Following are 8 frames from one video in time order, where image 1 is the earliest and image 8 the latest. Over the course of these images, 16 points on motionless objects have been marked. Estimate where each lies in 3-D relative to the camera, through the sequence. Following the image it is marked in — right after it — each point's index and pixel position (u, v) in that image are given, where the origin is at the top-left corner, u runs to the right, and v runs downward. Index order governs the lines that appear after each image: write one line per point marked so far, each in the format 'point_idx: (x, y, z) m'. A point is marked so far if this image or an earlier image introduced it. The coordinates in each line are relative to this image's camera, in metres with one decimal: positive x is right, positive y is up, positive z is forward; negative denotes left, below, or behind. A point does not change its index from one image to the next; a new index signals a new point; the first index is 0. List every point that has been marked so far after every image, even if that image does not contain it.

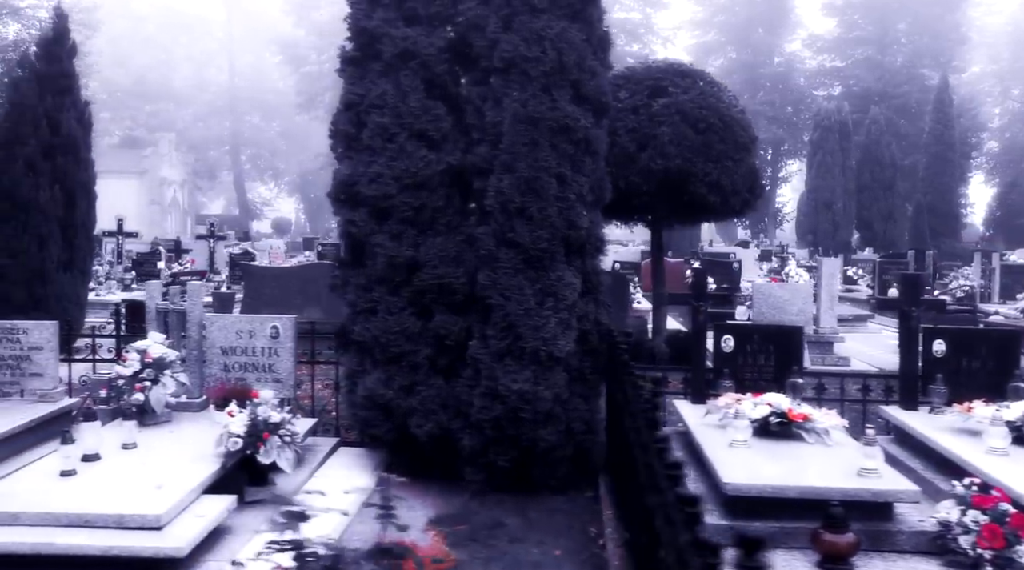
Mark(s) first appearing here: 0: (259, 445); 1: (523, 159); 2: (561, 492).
0: (-1.6, -1.0, +5.9) m
1: (+0.1, +0.9, +6.7) m
2: (+0.4, -1.5, +6.7) m
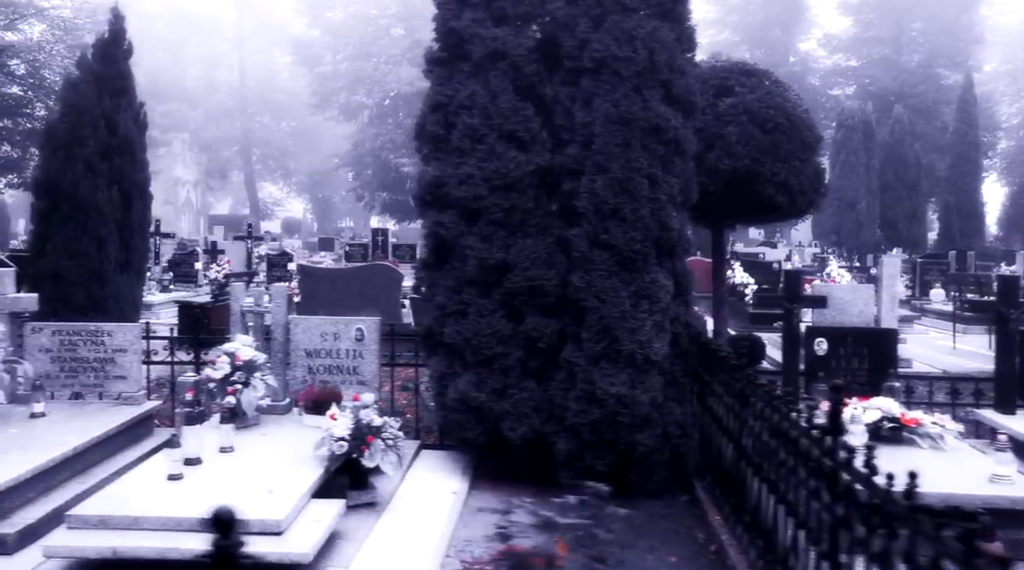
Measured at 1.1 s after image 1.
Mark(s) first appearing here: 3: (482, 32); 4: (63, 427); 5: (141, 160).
0: (-0.9, -1.0, +5.8) m
1: (+0.7, +0.9, +6.6) m
2: (+1.1, -1.5, +6.6) m
3: (-0.2, +1.9, +6.9) m
4: (-3.2, -1.0, +6.5) m
5: (-4.7, +1.6, +11.7) m
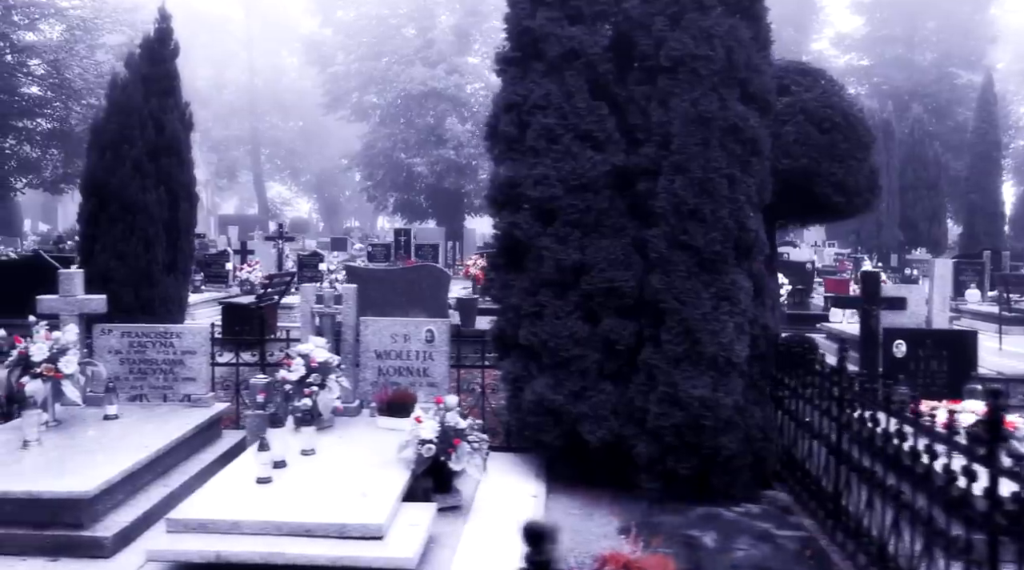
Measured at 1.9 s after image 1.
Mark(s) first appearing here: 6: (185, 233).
0: (-0.4, -1.0, +5.8) m
1: (+1.3, +0.9, +6.5) m
2: (+1.6, -1.5, +6.5) m
3: (+0.3, +1.9, +6.8) m
4: (-2.6, -1.0, +6.5) m
5: (-4.1, +1.6, +11.6) m
6: (-4.1, +0.7, +11.5) m
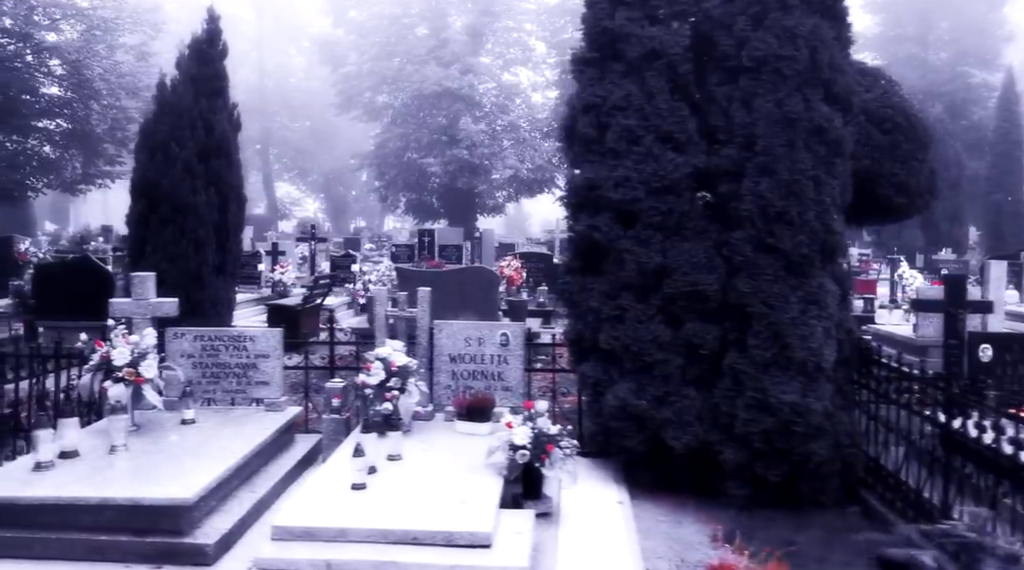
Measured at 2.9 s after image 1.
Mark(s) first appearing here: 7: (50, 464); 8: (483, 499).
0: (+0.2, -1.1, +5.7) m
1: (+1.9, +0.9, +6.5) m
2: (+2.2, -1.5, +6.4) m
3: (+0.9, +1.8, +6.8) m
4: (-2.0, -1.0, +6.4) m
5: (-3.4, +1.5, +11.6) m
6: (-3.5, +0.6, +11.5) m
7: (-2.8, -1.1, +5.5) m
8: (-0.2, -1.2, +5.3) m
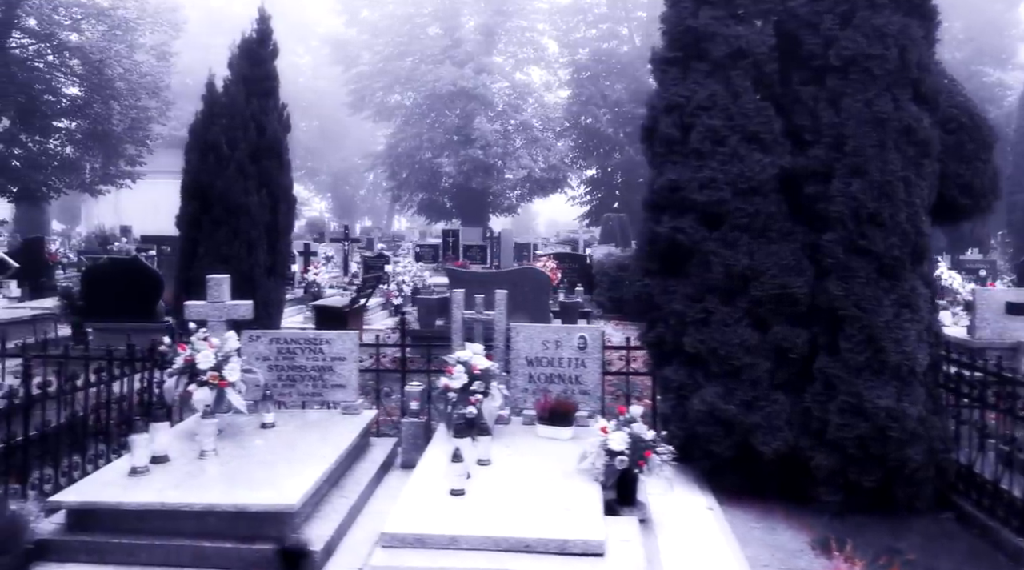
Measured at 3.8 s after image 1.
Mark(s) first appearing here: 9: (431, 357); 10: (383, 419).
0: (+0.8, -1.1, +5.6) m
1: (+2.5, +0.8, +6.4) m
2: (+2.8, -1.6, +6.3) m
3: (+1.5, +1.8, +6.7) m
4: (-1.4, -1.1, +6.4) m
5: (-2.8, +1.5, +11.5) m
6: (-2.8, +0.6, +11.4) m
7: (-2.2, -1.1, +5.5) m
8: (+0.4, -1.3, +5.3) m
9: (-0.7, -0.6, +7.6) m
10: (-1.1, -1.1, +7.9) m
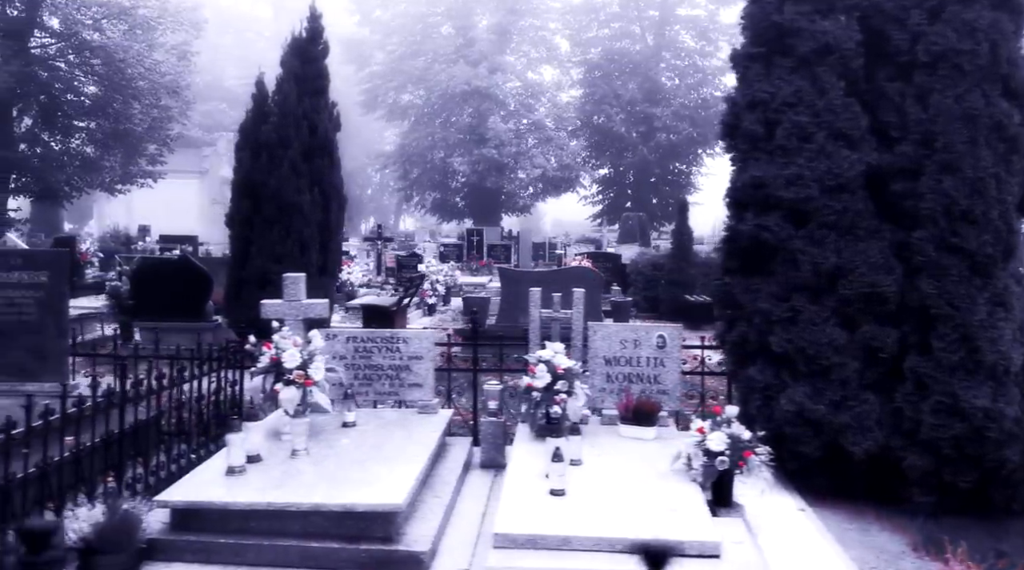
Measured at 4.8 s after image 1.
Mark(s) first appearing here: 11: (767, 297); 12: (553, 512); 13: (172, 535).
0: (+1.4, -1.1, +5.5) m
1: (+3.1, +0.9, +6.3) m
2: (+3.4, -1.6, +6.3) m
3: (+2.1, +1.8, +6.6) m
4: (-0.8, -1.0, +6.3) m
5: (-2.2, +1.5, +11.5) m
6: (-2.2, +0.6, +11.4) m
7: (-1.6, -1.1, +5.4) m
8: (+1.0, -1.2, +5.2) m
9: (-0.1, -0.6, +7.6) m
10: (-0.5, -1.1, +7.8) m
11: (+1.8, -0.1, +6.6) m
12: (+0.2, -1.2, +5.0) m
13: (-1.8, -1.3, +4.9) m
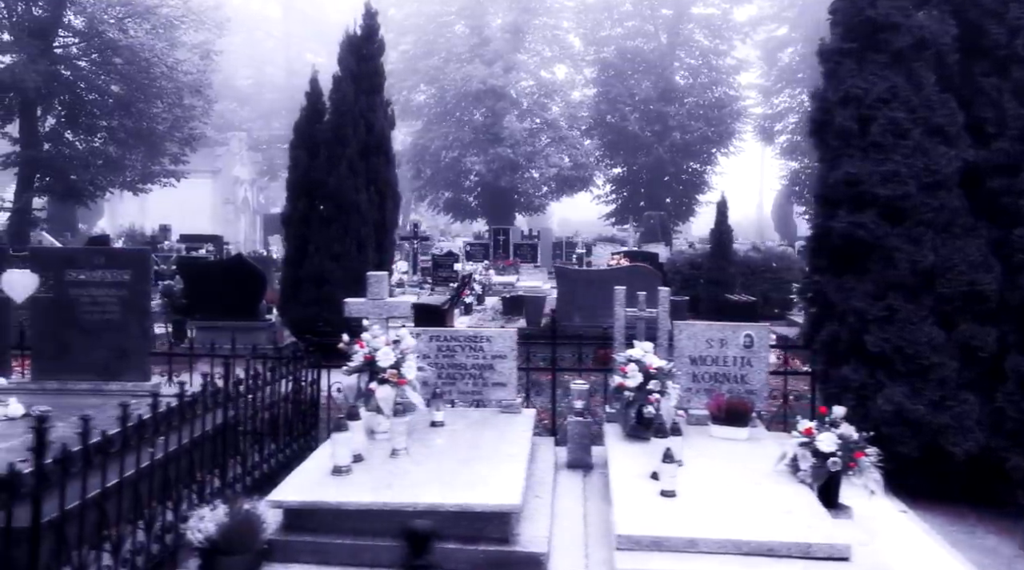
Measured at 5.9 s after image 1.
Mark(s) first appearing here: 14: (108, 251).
0: (+2.0, -1.1, +5.4) m
1: (+3.7, +0.9, +6.2) m
2: (+4.0, -1.5, +6.2) m
3: (+2.8, +1.8, +6.5) m
4: (-0.2, -1.0, +6.3) m
5: (-1.5, +1.6, +11.5) m
6: (-1.5, +0.7, +11.4) m
7: (-1.0, -1.1, +5.4) m
8: (+1.6, -1.2, +5.1) m
9: (+0.6, -0.6, +7.5) m
10: (+0.2, -1.1, +7.8) m
11: (+2.5, -0.1, +6.5) m
12: (+0.9, -1.2, +5.0) m
13: (-1.2, -1.3, +4.9) m
14: (-3.0, +0.3, +7.0) m
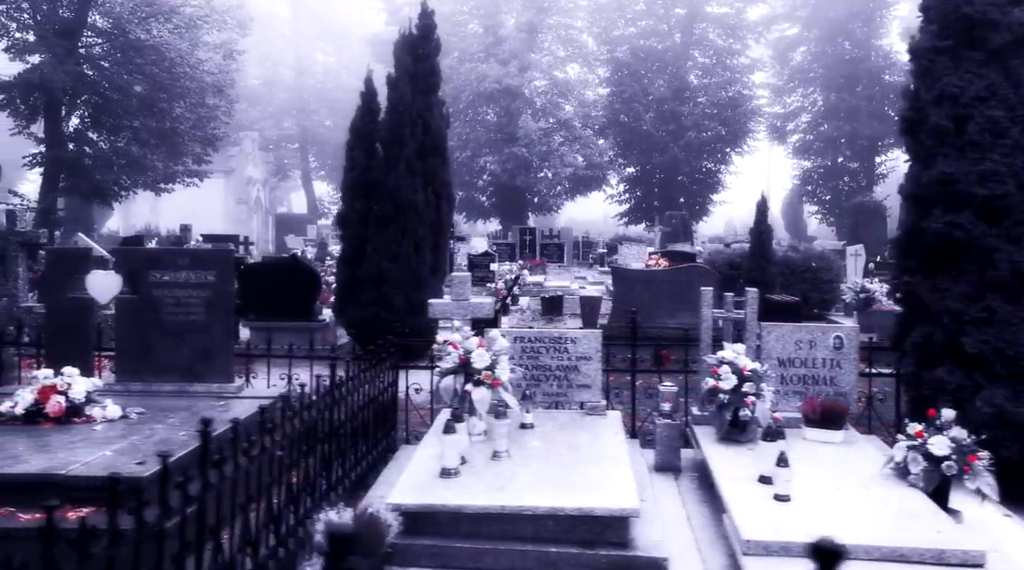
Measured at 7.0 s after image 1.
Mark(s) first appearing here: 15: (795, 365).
0: (+2.6, -1.1, +5.4) m
1: (+4.3, +0.9, +6.1) m
2: (+4.6, -1.5, +6.1) m
3: (+3.4, +1.8, +6.4) m
4: (+0.4, -1.0, +6.2) m
5: (-0.8, +1.6, +11.4) m
6: (-0.8, +0.7, +11.3) m
7: (-0.3, -1.1, +5.3) m
8: (+2.2, -1.2, +5.0) m
9: (+1.2, -0.6, +7.5) m
10: (+0.8, -1.1, +7.7) m
11: (+3.1, -0.1, +6.4) m
12: (+1.5, -1.2, +4.9) m
13: (-0.6, -1.3, +4.8) m
14: (-2.4, +0.2, +6.9) m
15: (+2.1, -0.6, +6.9) m
